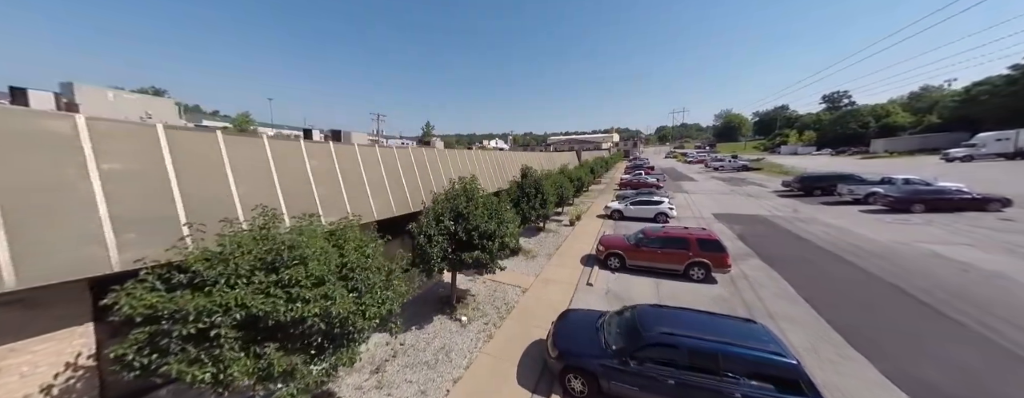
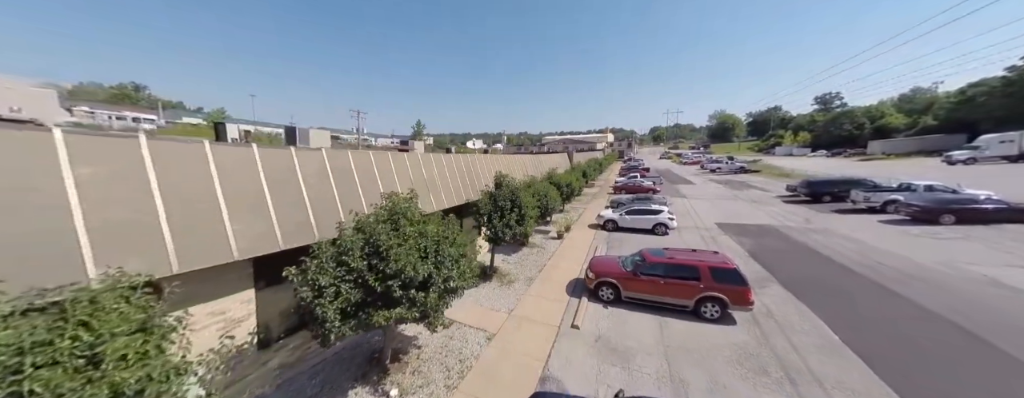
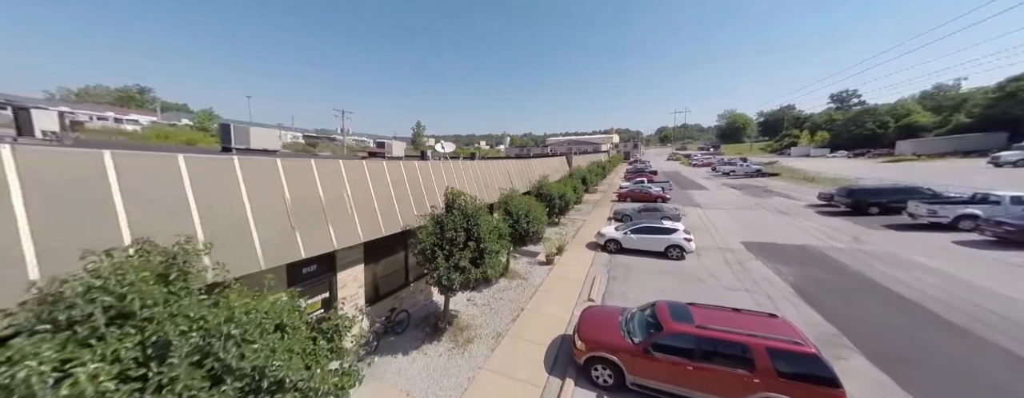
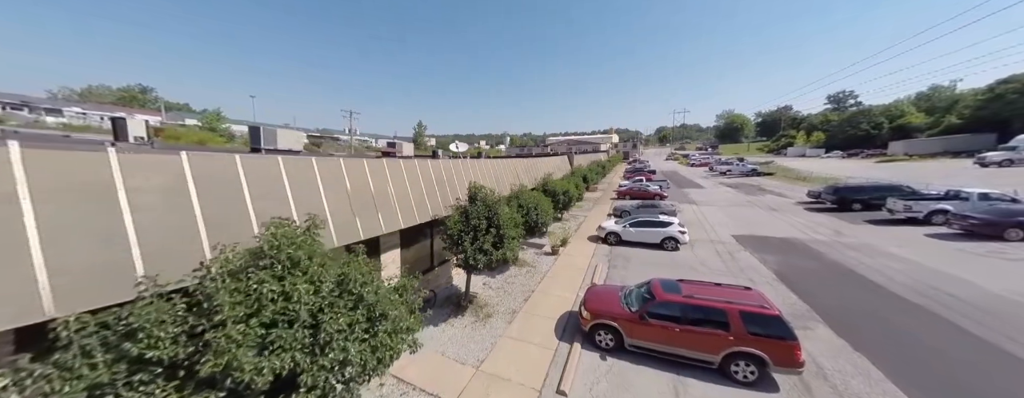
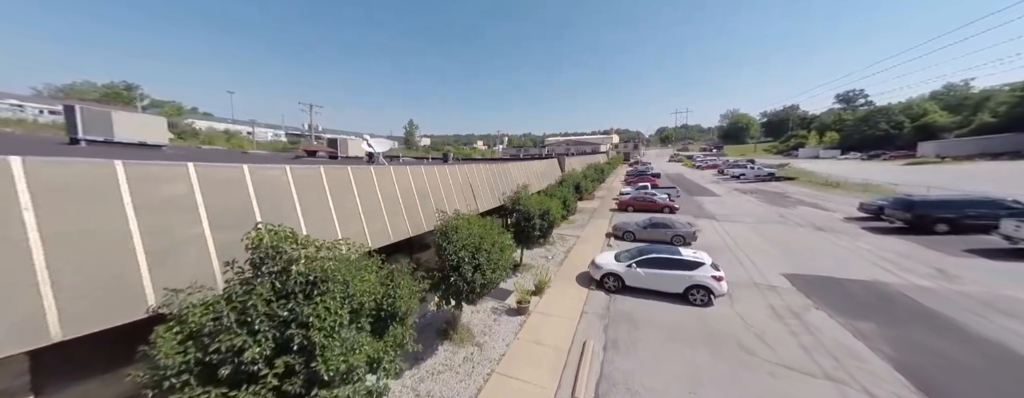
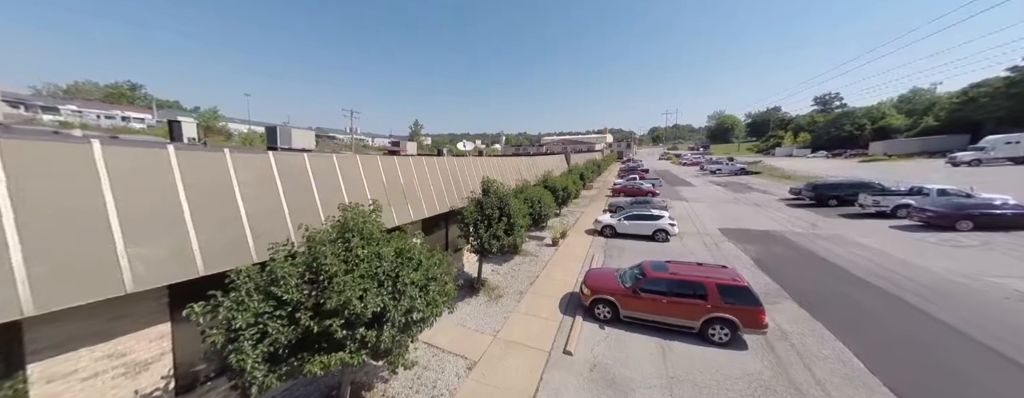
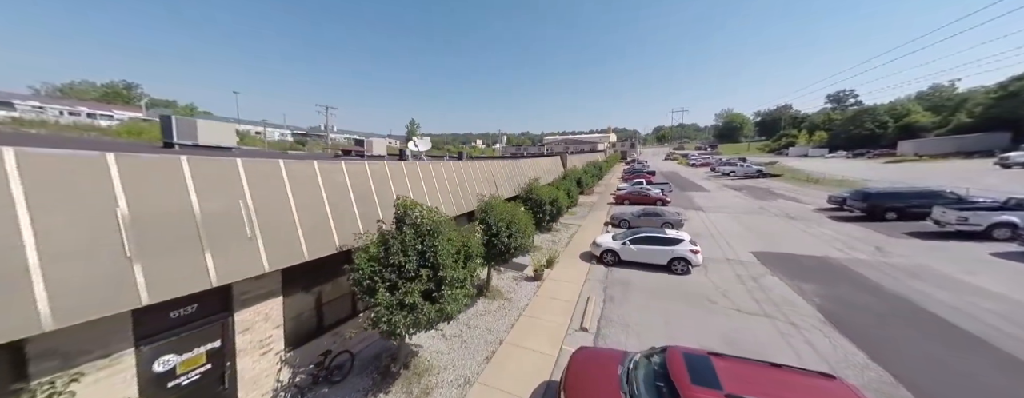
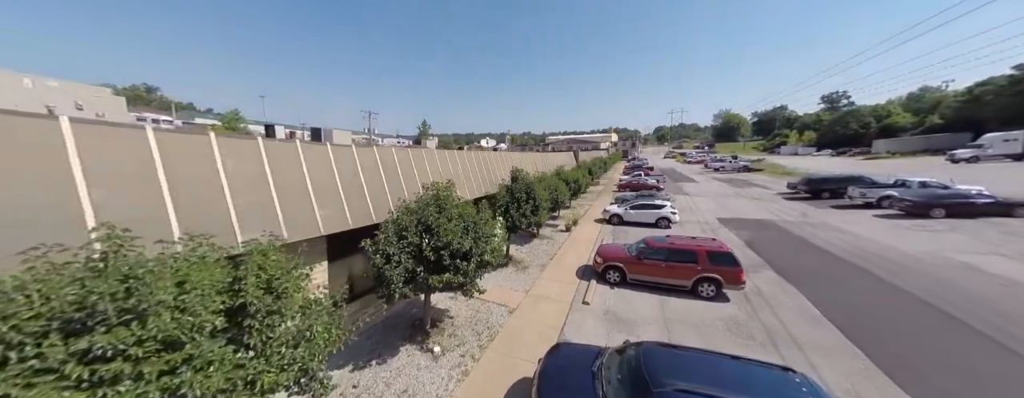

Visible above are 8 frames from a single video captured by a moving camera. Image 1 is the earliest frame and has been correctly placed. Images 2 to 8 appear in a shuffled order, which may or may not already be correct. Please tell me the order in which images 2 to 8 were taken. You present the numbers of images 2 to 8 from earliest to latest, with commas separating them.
8, 2, 6, 4, 3, 7, 5
